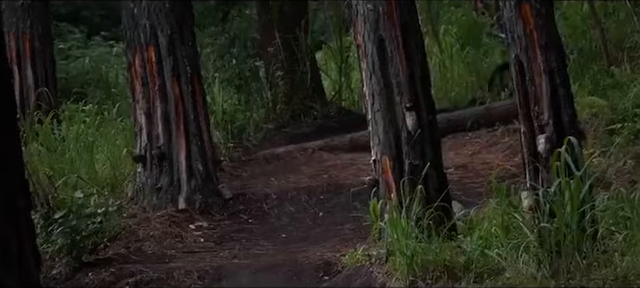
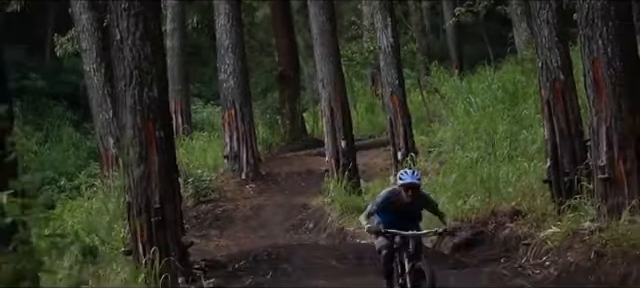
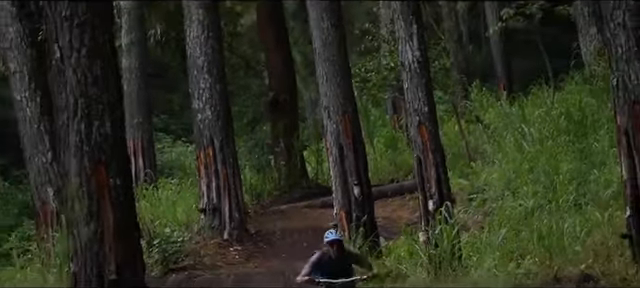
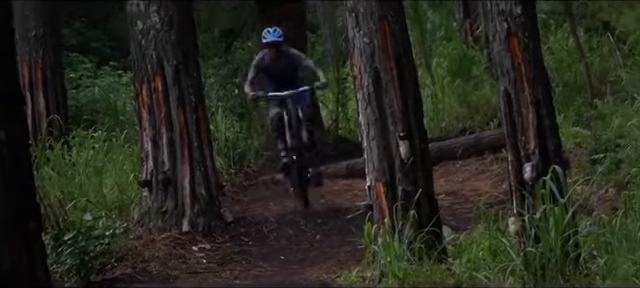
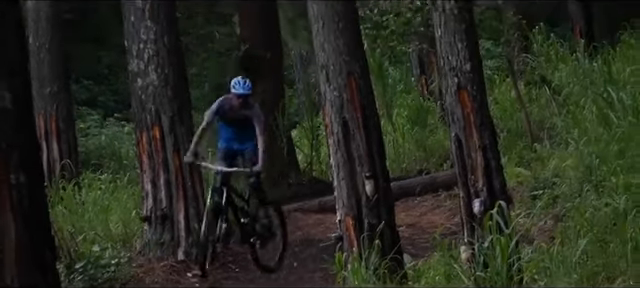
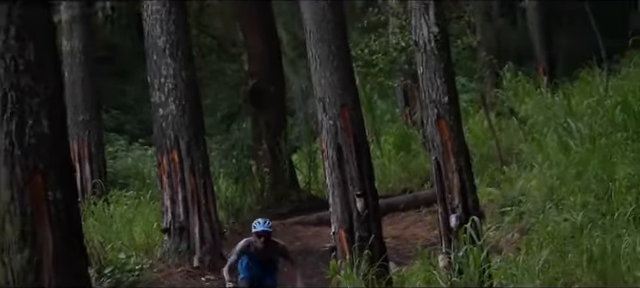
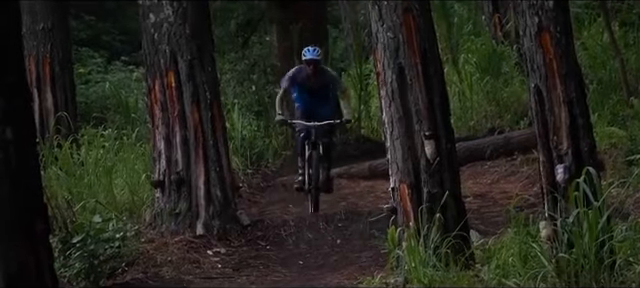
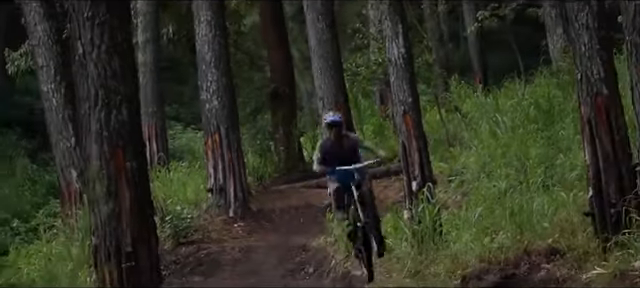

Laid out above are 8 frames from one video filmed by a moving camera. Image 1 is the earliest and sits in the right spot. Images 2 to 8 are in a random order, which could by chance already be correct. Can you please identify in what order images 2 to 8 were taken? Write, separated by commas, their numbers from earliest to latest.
7, 4, 5, 6, 3, 8, 2
